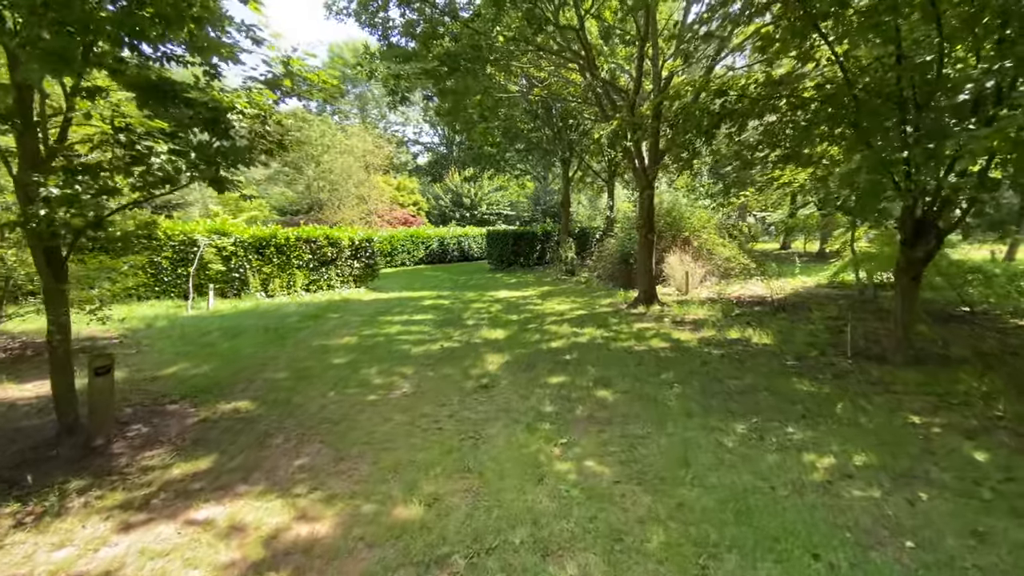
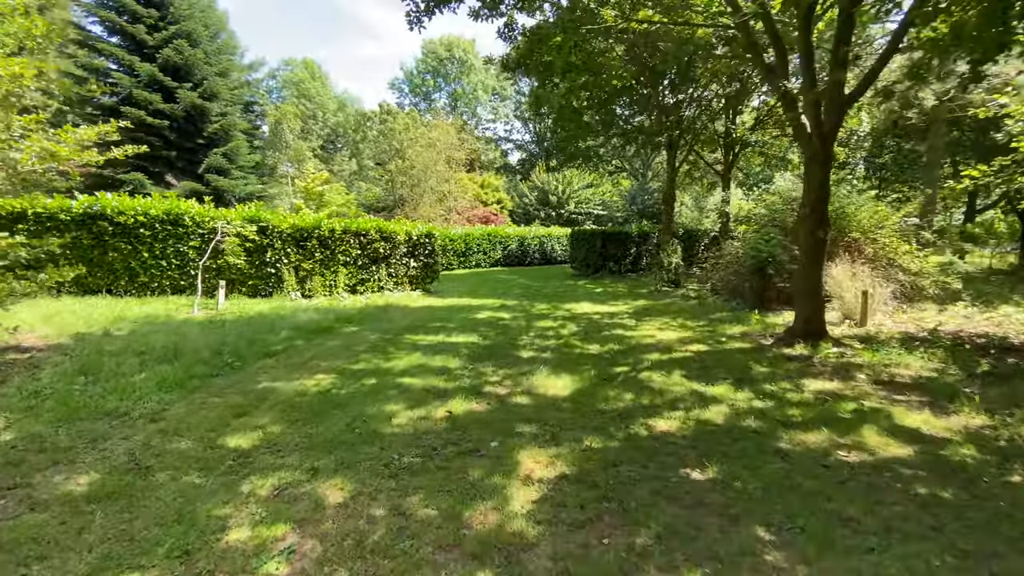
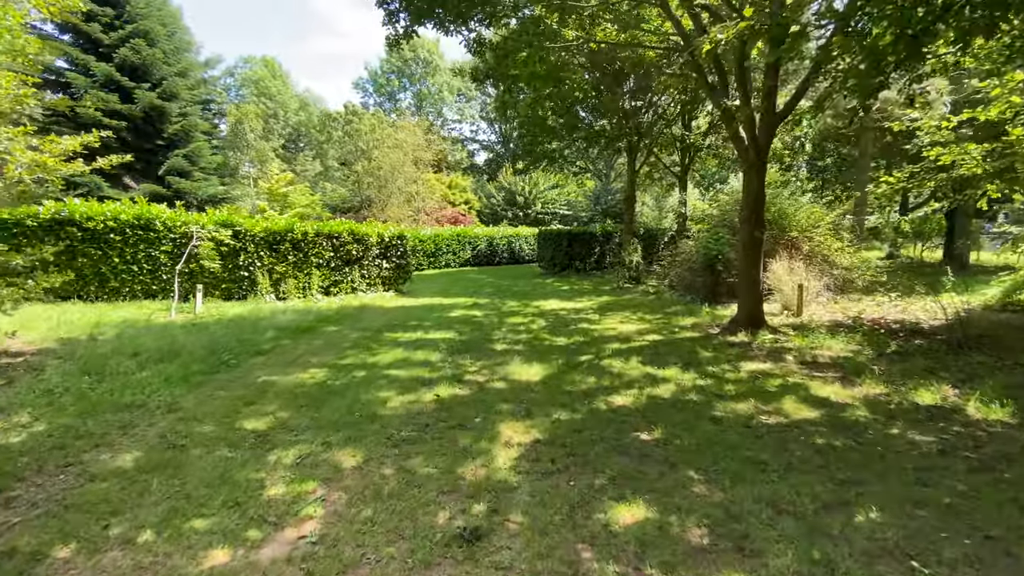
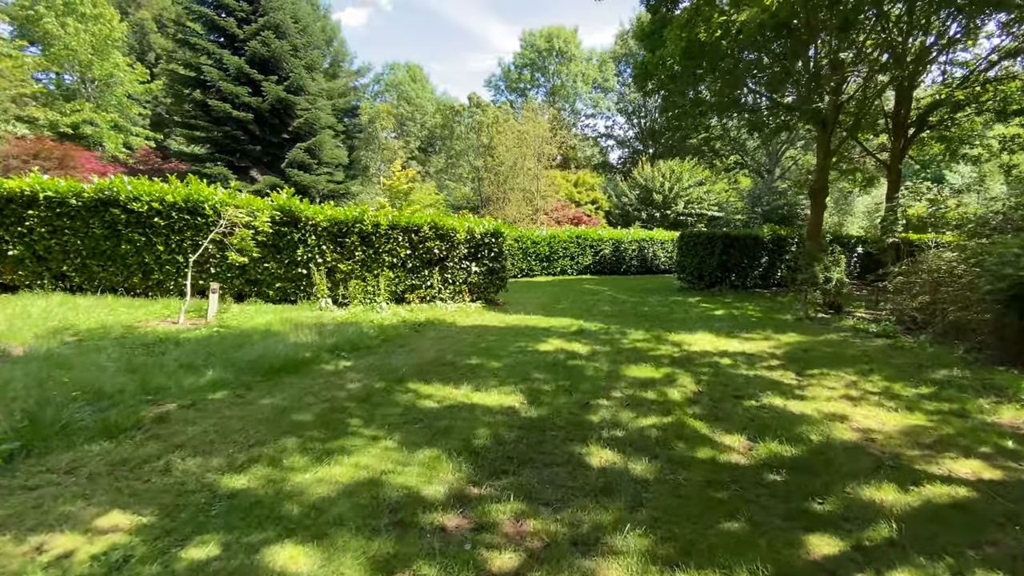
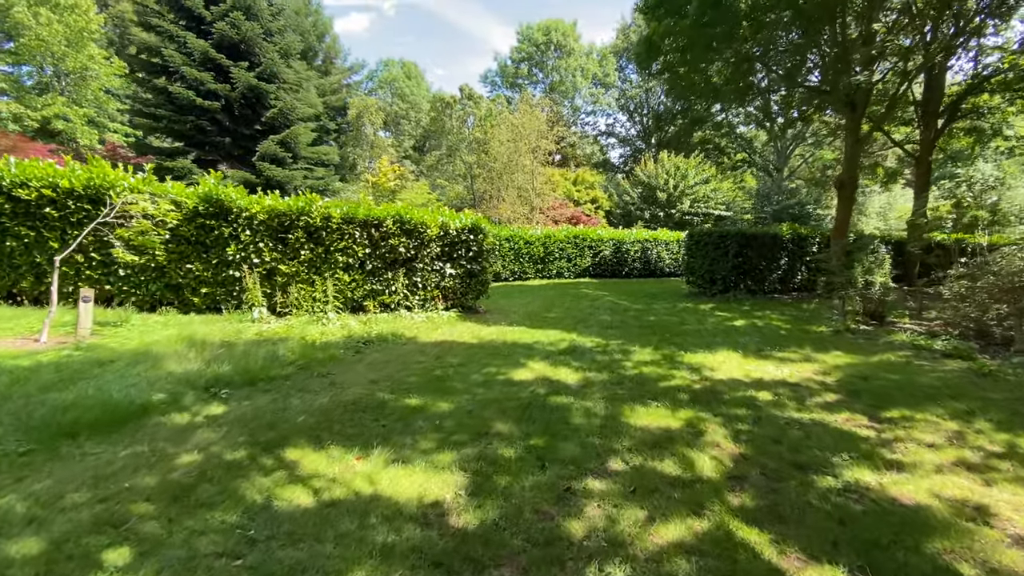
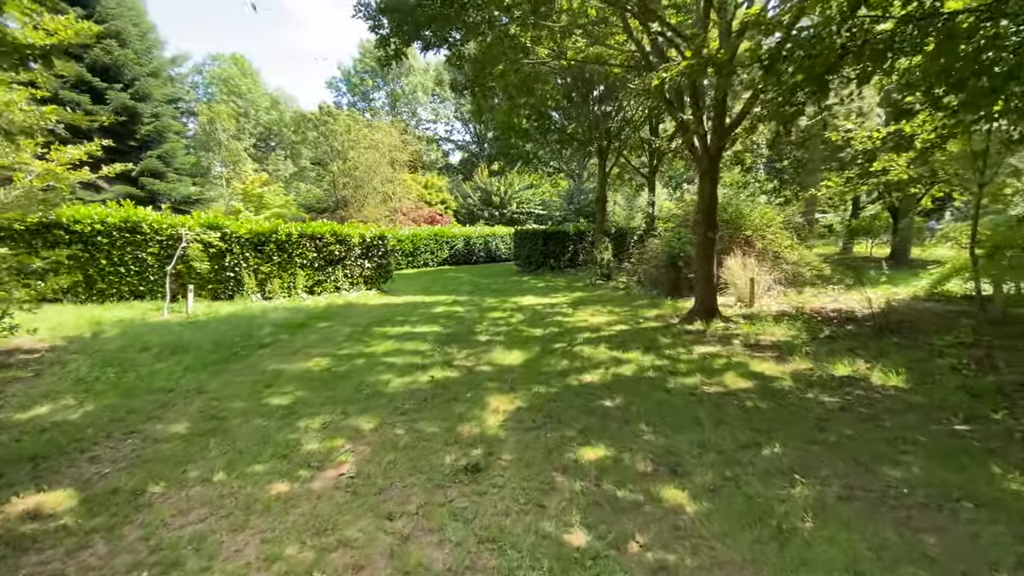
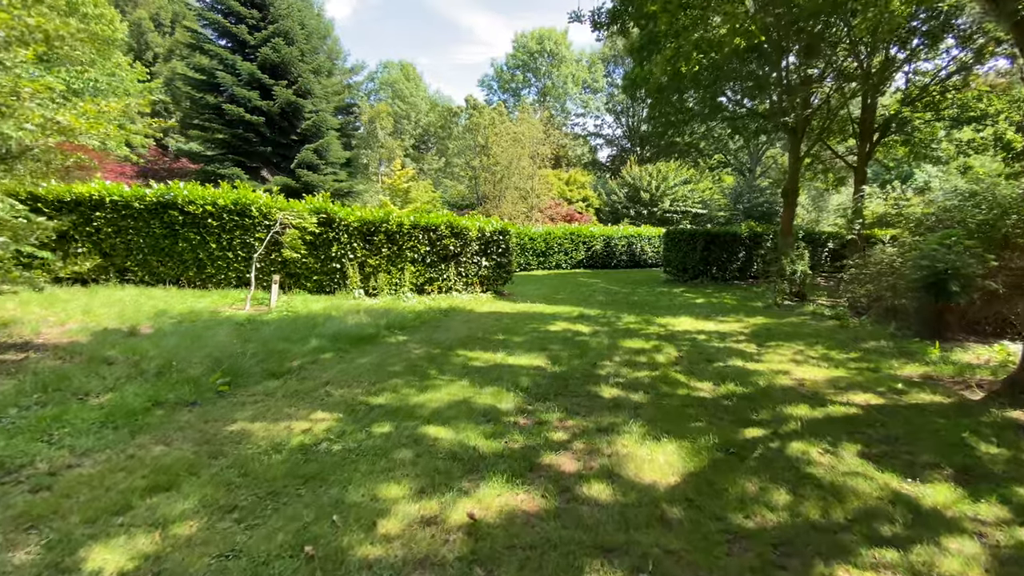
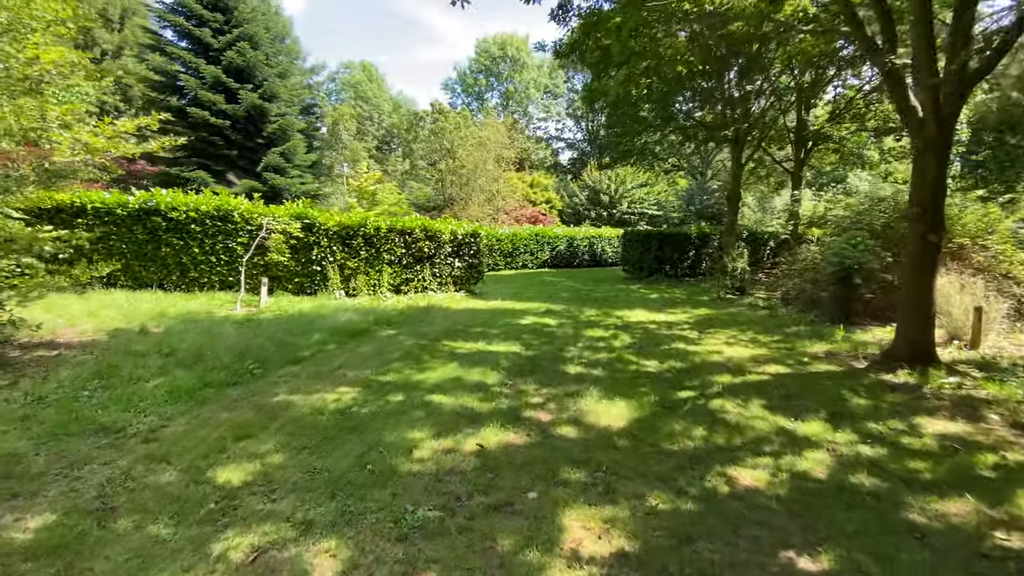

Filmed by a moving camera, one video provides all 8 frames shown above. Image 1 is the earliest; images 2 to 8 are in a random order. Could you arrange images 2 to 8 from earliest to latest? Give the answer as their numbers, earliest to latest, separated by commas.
6, 3, 2, 8, 7, 4, 5
